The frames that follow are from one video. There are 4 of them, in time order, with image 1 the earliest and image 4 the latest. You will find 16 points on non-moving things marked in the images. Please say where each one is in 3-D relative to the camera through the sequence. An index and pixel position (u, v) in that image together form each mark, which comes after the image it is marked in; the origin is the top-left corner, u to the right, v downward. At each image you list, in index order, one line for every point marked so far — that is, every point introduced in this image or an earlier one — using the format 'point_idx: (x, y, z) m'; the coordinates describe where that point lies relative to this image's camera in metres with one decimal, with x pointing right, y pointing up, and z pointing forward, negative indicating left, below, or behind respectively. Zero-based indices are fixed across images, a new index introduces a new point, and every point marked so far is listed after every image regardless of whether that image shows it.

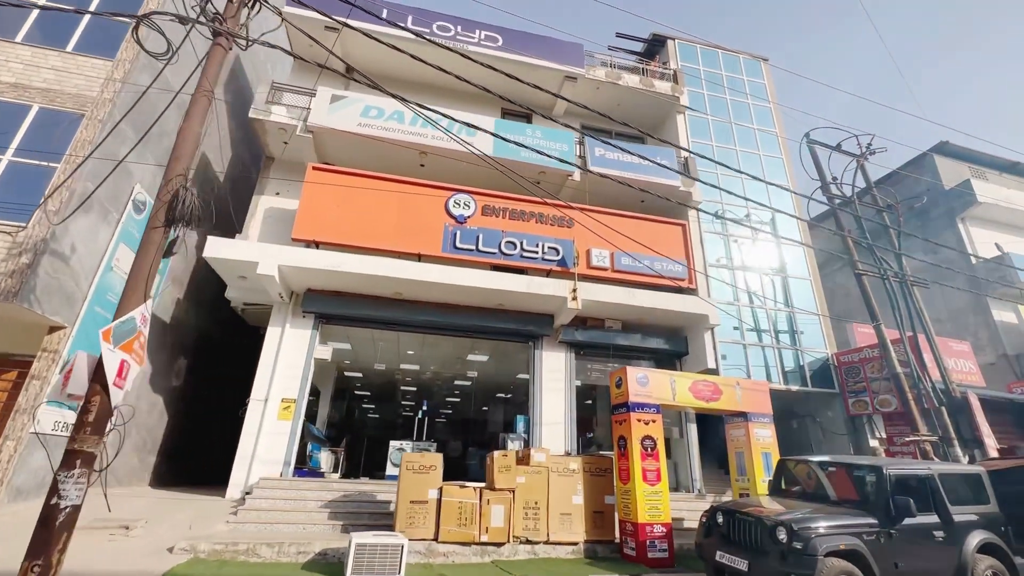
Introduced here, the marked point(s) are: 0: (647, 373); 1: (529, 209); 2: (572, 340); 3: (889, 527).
0: (+2.3, -1.5, +8.2) m
1: (+0.4, +1.9, +11.3) m
2: (+1.4, -1.2, +11.1) m
3: (+4.4, -2.8, +5.5) m
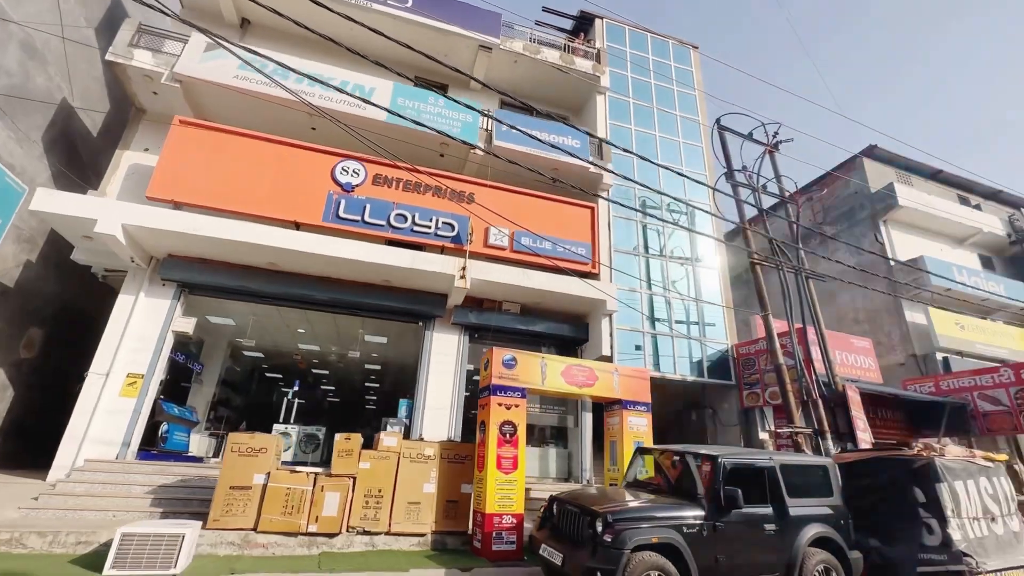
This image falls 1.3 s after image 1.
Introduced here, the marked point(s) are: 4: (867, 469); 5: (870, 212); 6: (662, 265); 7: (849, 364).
0: (0.0, -1.1, +7.7) m
1: (-2.0, +2.4, +10.6) m
2: (-1.1, -0.8, +10.6) m
3: (+2.2, -2.6, +5.2) m
4: (+5.0, -2.5, +6.5) m
5: (+15.3, +3.2, +20.0) m
6: (+4.0, +0.6, +12.4) m
7: (+9.1, -2.1, +12.8) m
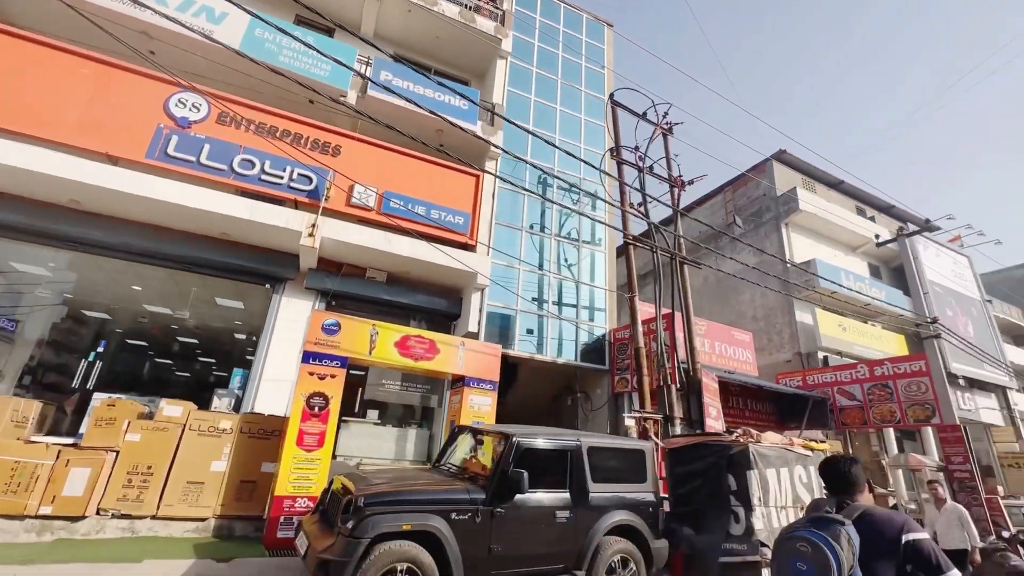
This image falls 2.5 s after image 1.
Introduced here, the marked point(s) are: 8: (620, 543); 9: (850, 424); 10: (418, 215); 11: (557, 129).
0: (-2.5, -0.5, +6.9) m
1: (-4.6, +3.2, +9.4) m
2: (-3.9, 0.0, +9.5) m
3: (-0.2, -2.1, +4.6) m
4: (+2.4, -2.2, +6.2) m
5: (+11.6, +3.3, +20.7) m
6: (+1.0, +1.1, +11.9) m
7: (+5.9, -1.8, +12.9) m
8: (+1.2, -2.8, +5.2) m
9: (+8.1, -3.2, +11.3) m
10: (-2.0, +1.5, +10.0) m
11: (+1.2, +4.2, +12.5) m
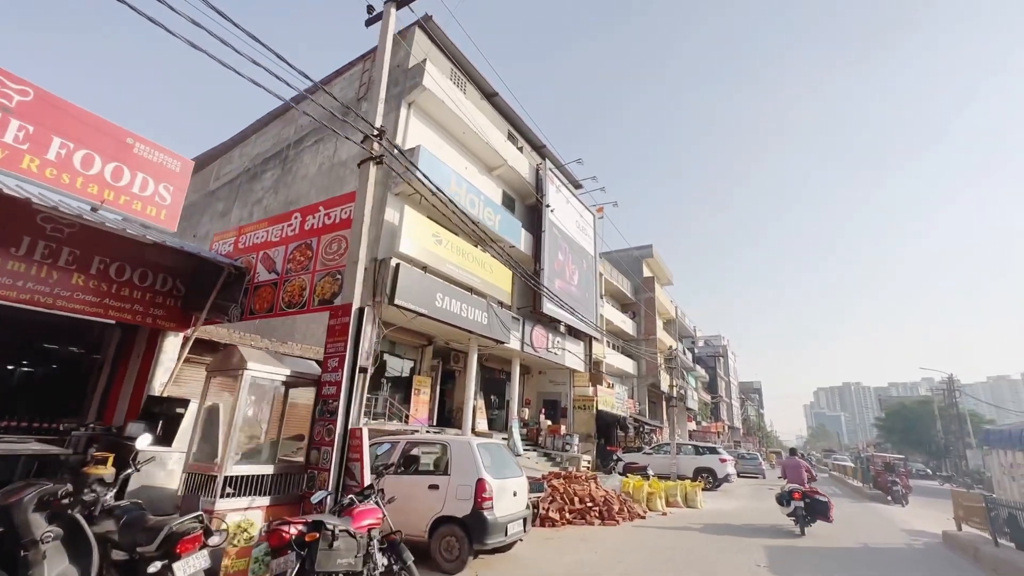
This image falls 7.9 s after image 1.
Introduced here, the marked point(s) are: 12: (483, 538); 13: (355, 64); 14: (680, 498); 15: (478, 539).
0: (-9.9, +3.3, -2.8) m
1: (-12.2, +7.6, -1.8) m
2: (-12.3, +4.3, -1.2) m
3: (-7.1, +1.1, -3.5) m
4: (-5.7, +0.8, -0.8) m
5: (-3.9, +6.8, +16.0) m
6: (-9.0, +5.1, +3.2) m
7: (-5.9, +1.6, +6.7) m
8: (-6.3, +0.3, -2.3) m
9: (-3.5, -0.3, +6.5) m
10: (-10.6, +5.6, 0.0) m
11: (-8.6, +8.1, +3.7) m
12: (-0.3, -2.8, +5.2) m
13: (-6.4, +9.2, +19.1) m
14: (+4.3, -5.4, +12.0) m
15: (-0.4, -2.8, +5.3) m
